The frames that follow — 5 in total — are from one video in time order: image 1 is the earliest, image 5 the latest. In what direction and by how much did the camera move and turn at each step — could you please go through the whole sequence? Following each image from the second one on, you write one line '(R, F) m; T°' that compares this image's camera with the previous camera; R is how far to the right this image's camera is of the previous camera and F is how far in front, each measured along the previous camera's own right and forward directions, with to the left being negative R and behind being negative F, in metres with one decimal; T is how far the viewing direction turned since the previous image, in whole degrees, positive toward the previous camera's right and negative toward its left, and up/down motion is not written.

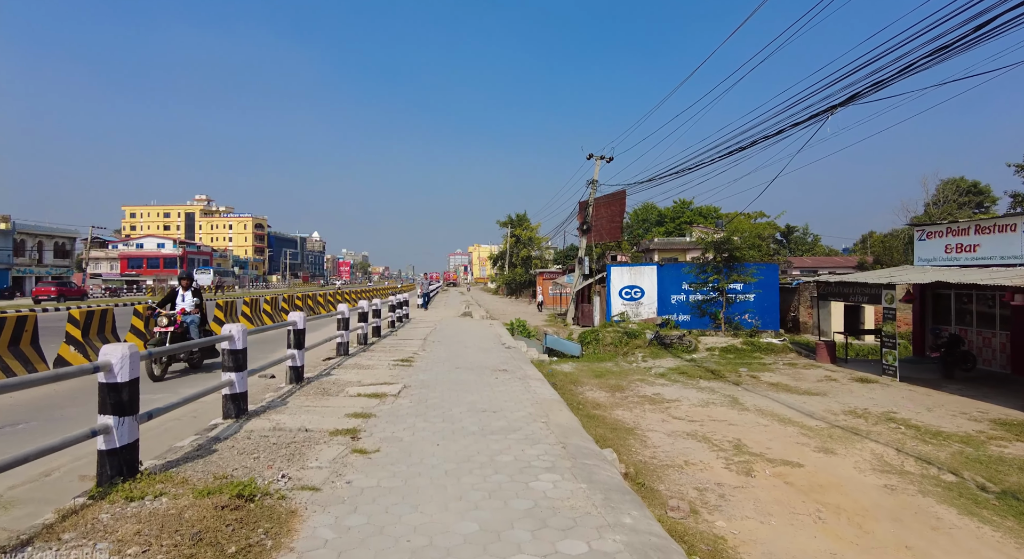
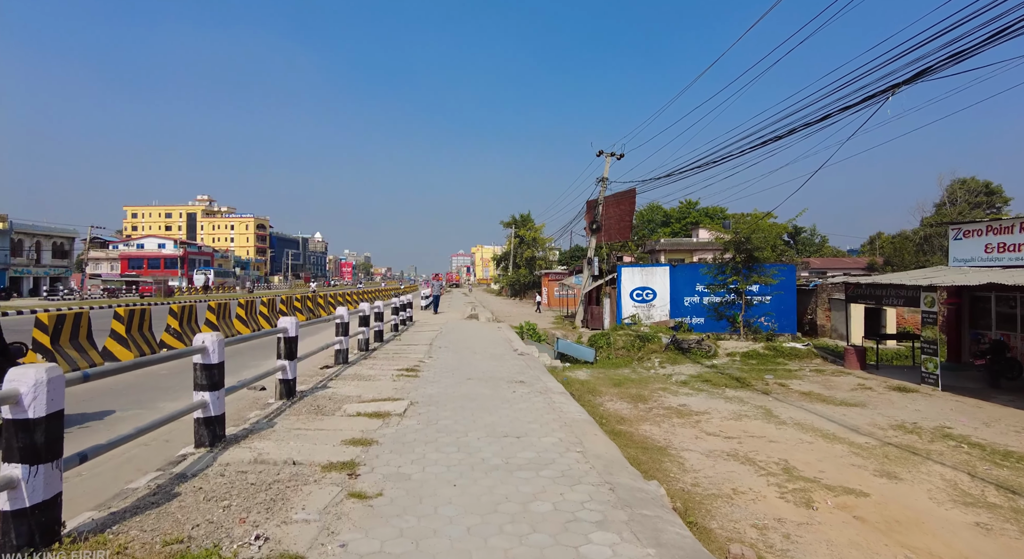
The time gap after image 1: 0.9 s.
(-0.2, +0.9) m; 0°
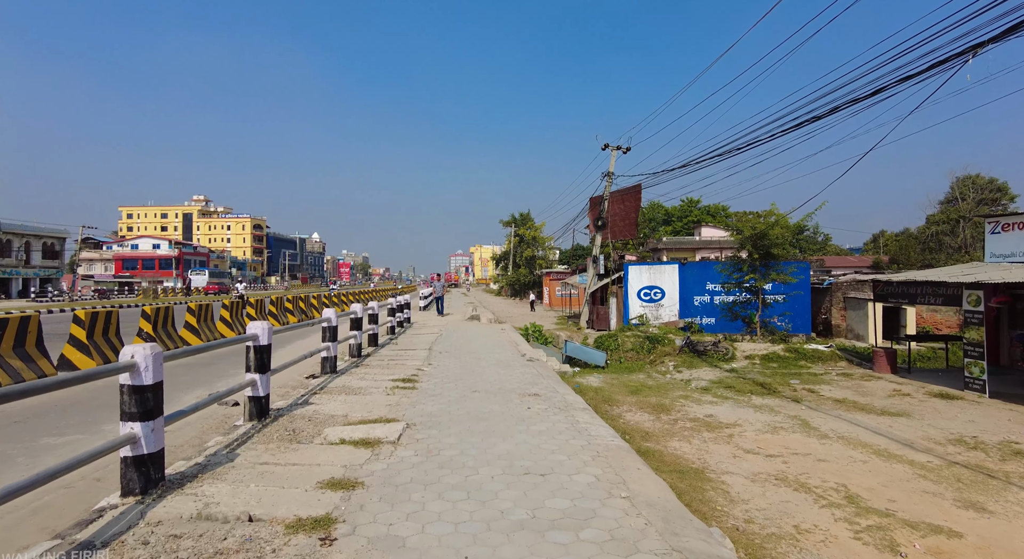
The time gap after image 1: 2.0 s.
(-0.2, +1.0) m; 0°
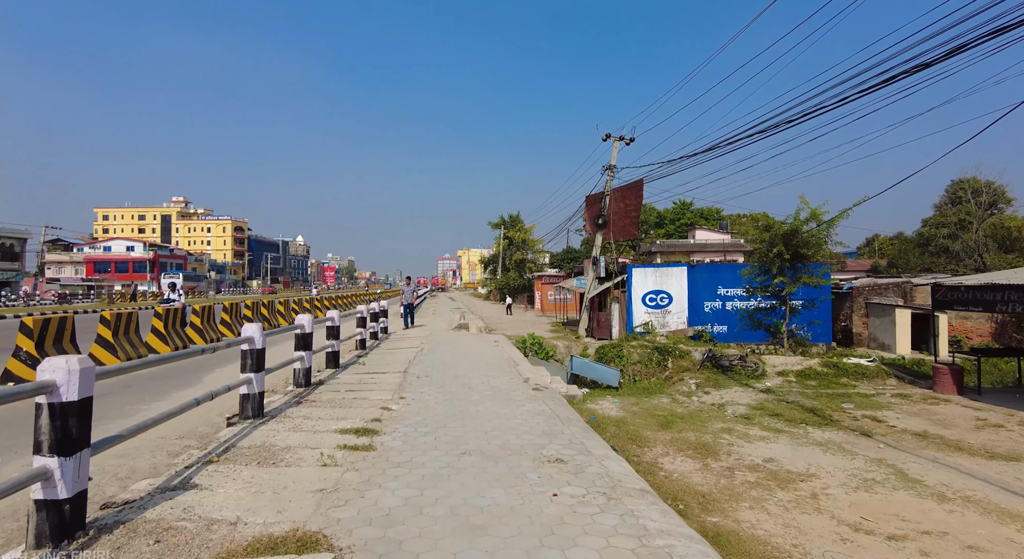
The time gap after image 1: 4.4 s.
(-0.2, +2.3) m; +1°
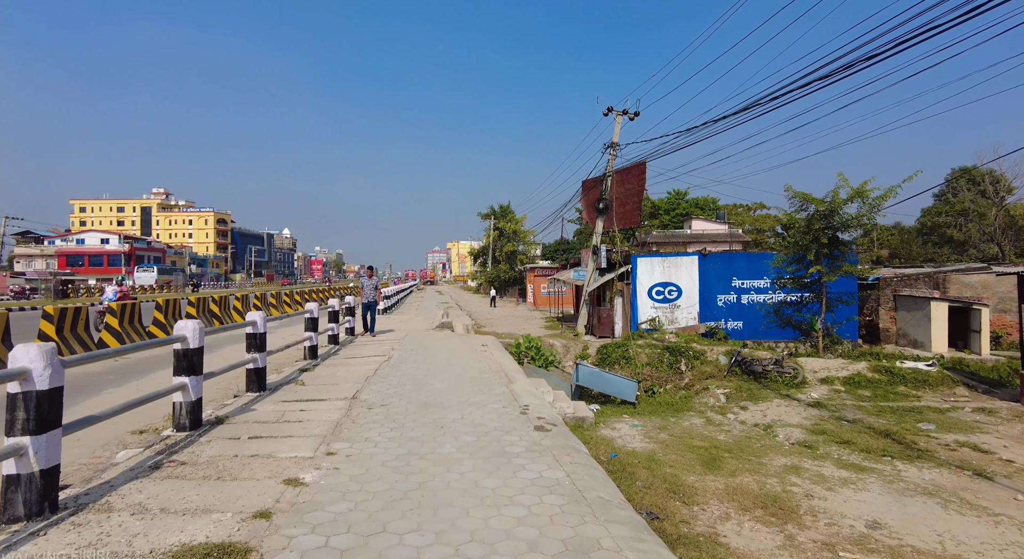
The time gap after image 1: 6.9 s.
(0.0, +2.3) m; +1°
